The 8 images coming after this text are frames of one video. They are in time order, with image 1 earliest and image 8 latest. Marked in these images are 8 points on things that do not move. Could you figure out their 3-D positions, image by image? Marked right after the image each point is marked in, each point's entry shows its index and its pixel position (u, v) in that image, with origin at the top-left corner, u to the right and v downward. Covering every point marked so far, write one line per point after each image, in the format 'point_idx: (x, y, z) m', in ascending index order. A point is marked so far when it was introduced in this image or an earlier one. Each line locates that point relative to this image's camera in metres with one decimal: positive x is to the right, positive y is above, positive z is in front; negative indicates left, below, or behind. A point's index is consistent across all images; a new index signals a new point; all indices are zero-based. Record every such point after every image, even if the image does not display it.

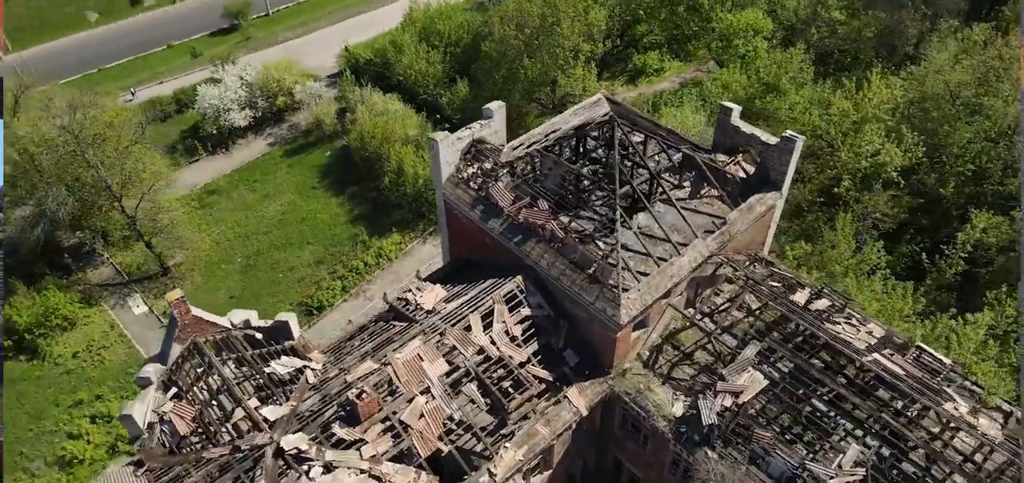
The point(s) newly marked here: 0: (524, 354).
0: (+0.3, -2.7, +17.7) m
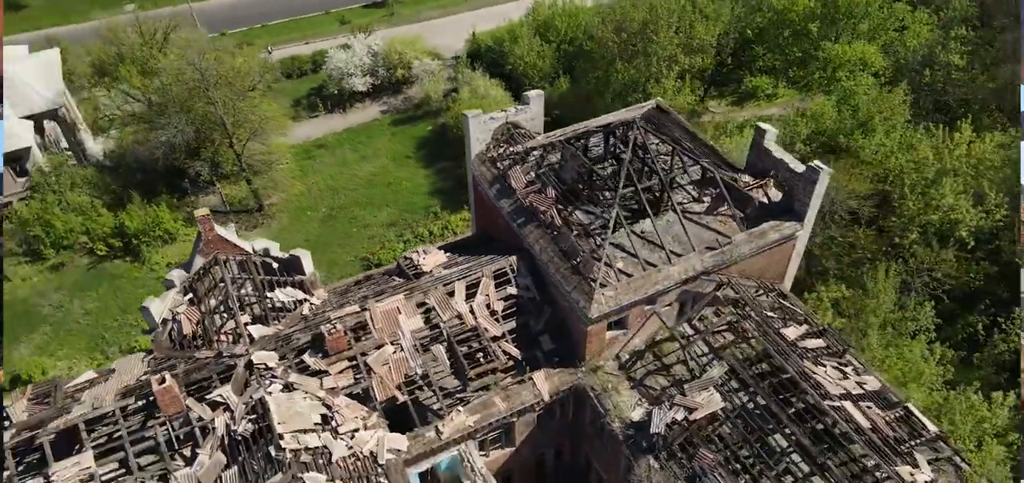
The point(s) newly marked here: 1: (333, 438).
0: (-0.3, -2.2, +18.4) m
1: (-3.9, -4.3, +16.0) m
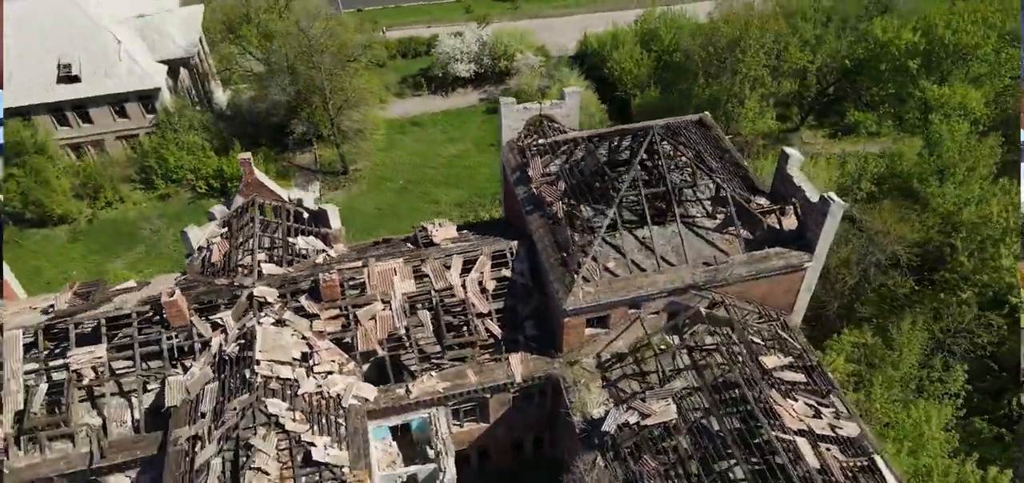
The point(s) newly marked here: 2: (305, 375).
0: (-0.7, -1.7, +19.1) m
1: (-4.9, -3.2, +17.4) m
2: (-4.9, -3.2, +17.3) m
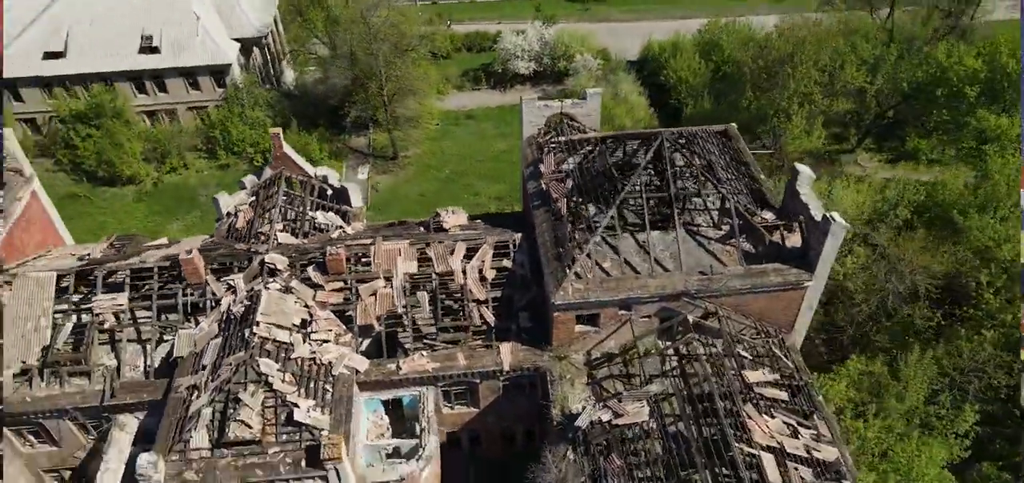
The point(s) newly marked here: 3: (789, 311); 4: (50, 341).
0: (-0.8, -1.4, +19.6) m
1: (-5.3, -2.5, +18.3) m
2: (-5.3, -2.5, +18.3) m
3: (+7.2, -1.8, +19.1) m
4: (-12.0, -2.6, +19.0) m
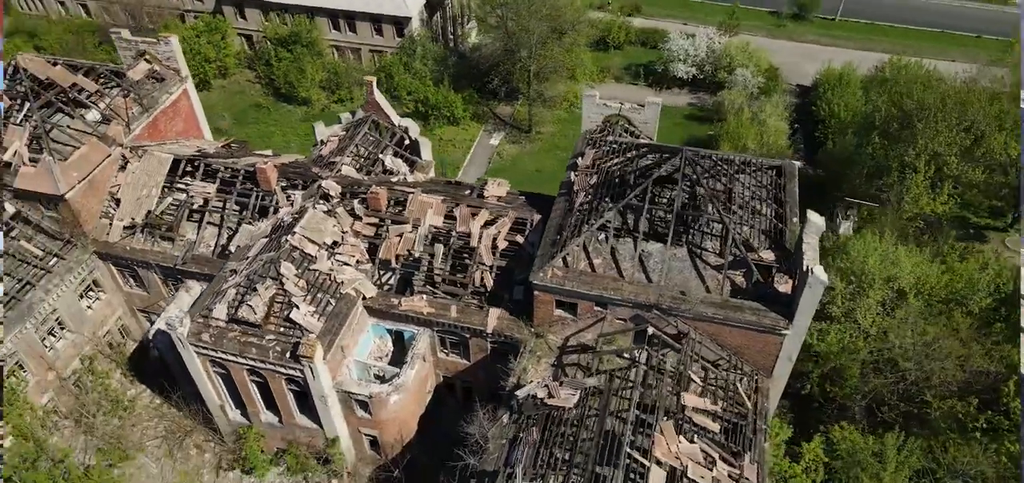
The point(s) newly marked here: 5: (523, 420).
0: (-0.6, -0.6, +21.4) m
1: (-5.4, -0.5, +21.4) m
2: (-5.4, -0.5, +21.3) m
3: (+6.6, -2.9, +18.9) m
4: (-11.6, +1.1, +23.7) m
5: (+0.3, -4.4, +18.2) m
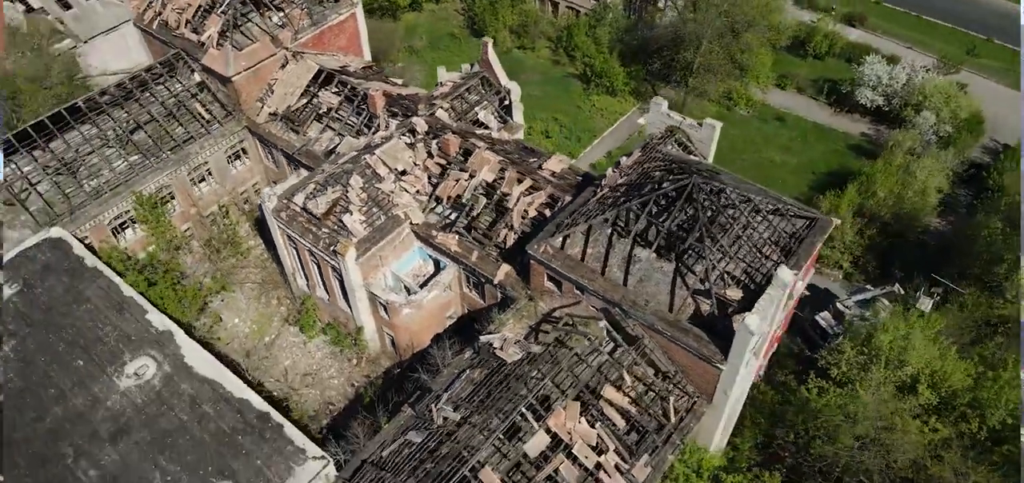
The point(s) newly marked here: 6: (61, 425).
0: (+0.2, +0.6, +24.2) m
1: (-4.2, +2.1, +25.5) m
2: (-4.2, +2.1, +25.4) m
3: (+5.4, -3.9, +20.1) m
4: (-8.7, +5.5, +29.2) m
5: (-1.0, -3.4, +21.3) m
6: (-12.2, -5.0, +19.9) m
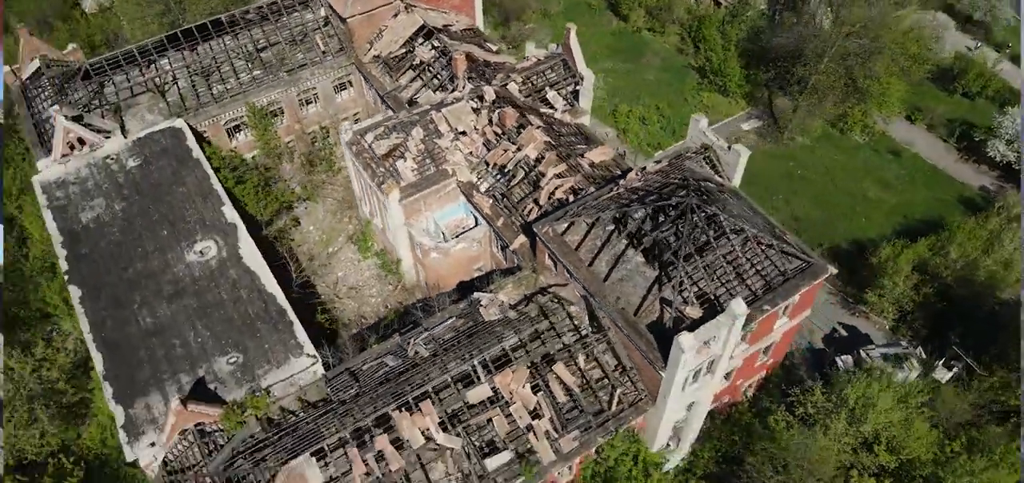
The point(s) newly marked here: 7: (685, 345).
0: (+1.1, +1.4, +26.5) m
1: (-2.4, +4.0, +28.4) m
2: (-2.5, +4.0, +28.4) m
3: (+4.2, -4.3, +21.8) m
4: (-5.2, +8.5, +32.7) m
5: (-1.5, -2.3, +24.2) m
6: (-12.8, -1.2, +25.1) m
7: (+4.5, -2.7, +19.2) m
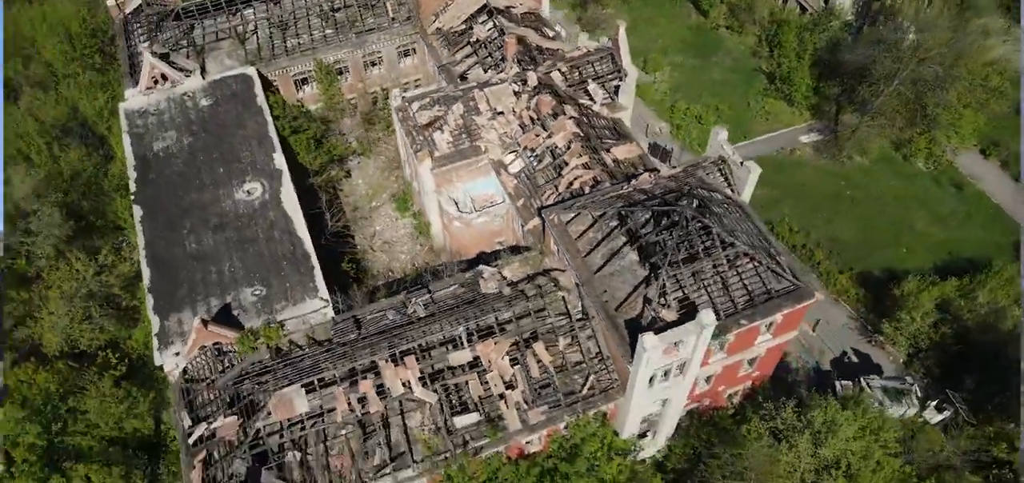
0: (+1.9, +2.0, +27.9) m
1: (-1.0, +5.1, +30.1) m
2: (-1.0, +5.1, +30.0) m
3: (+3.6, -4.3, +23.2) m
4: (-2.6, +10.1, +34.4) m
5: (-1.5, -1.4, +26.1) m
6: (-12.3, +1.3, +28.2) m
7: (+3.8, -2.8, +20.5) m
